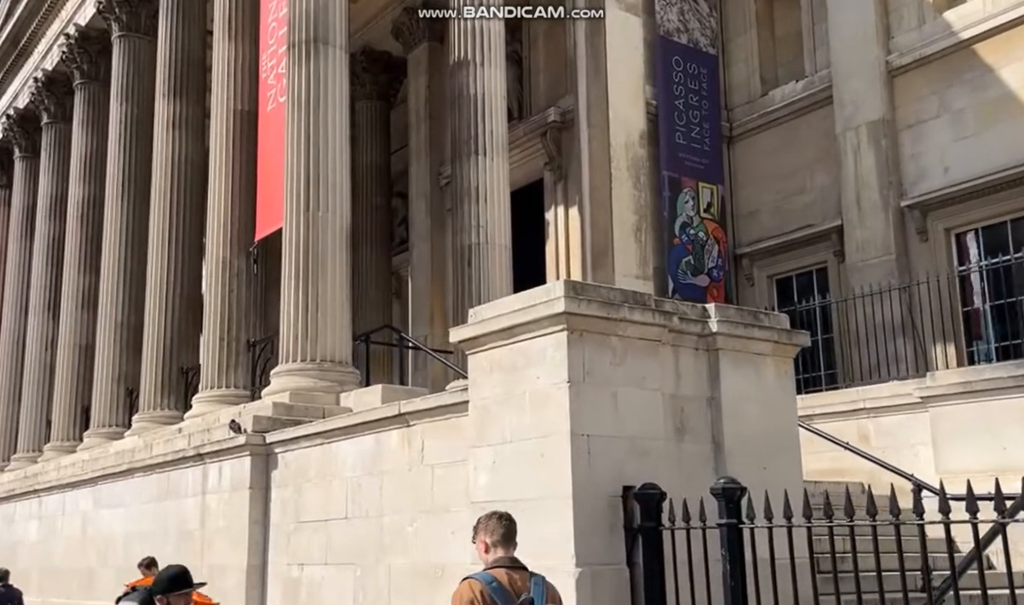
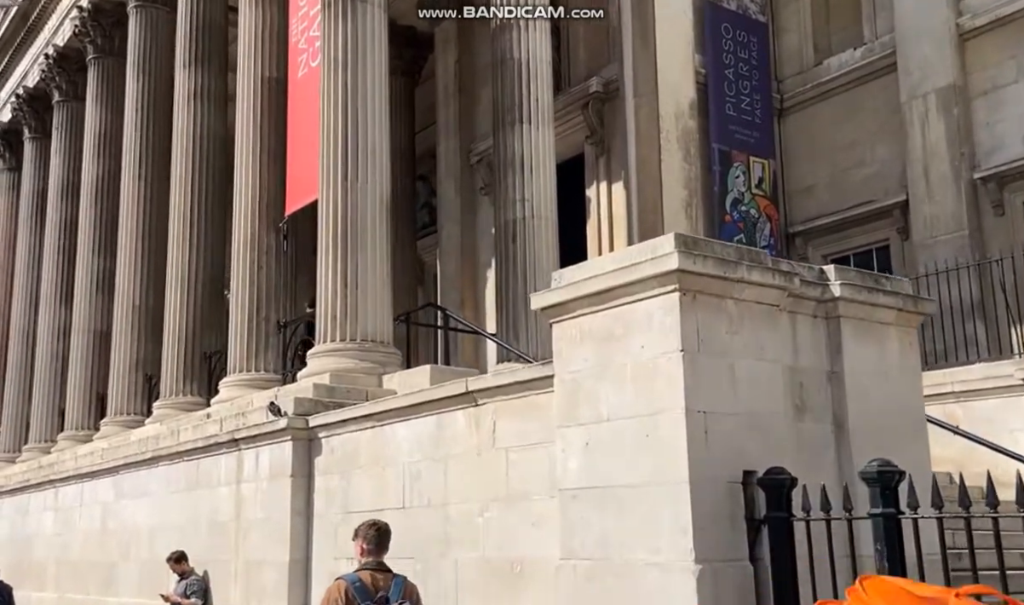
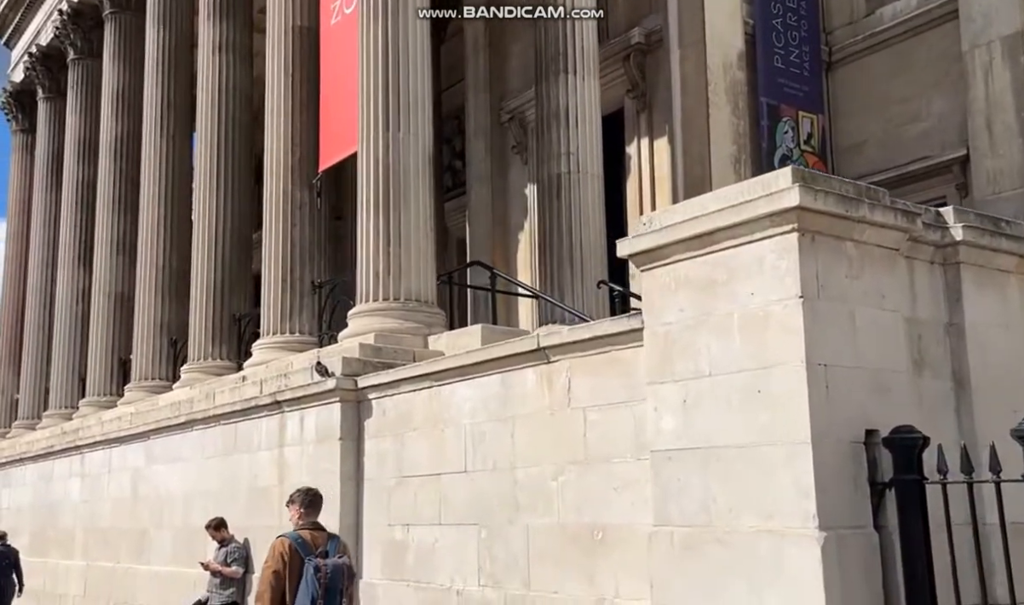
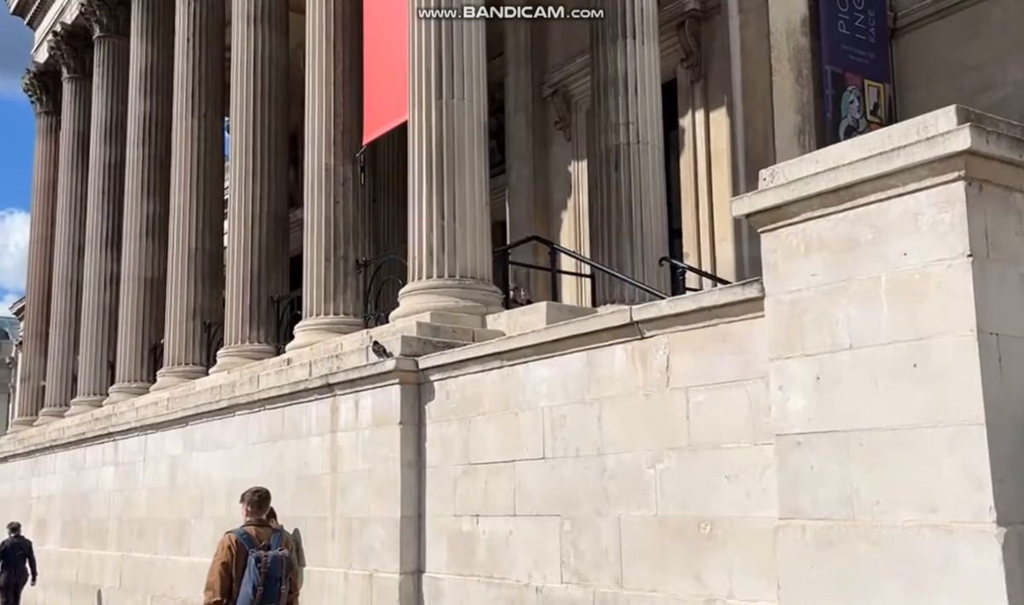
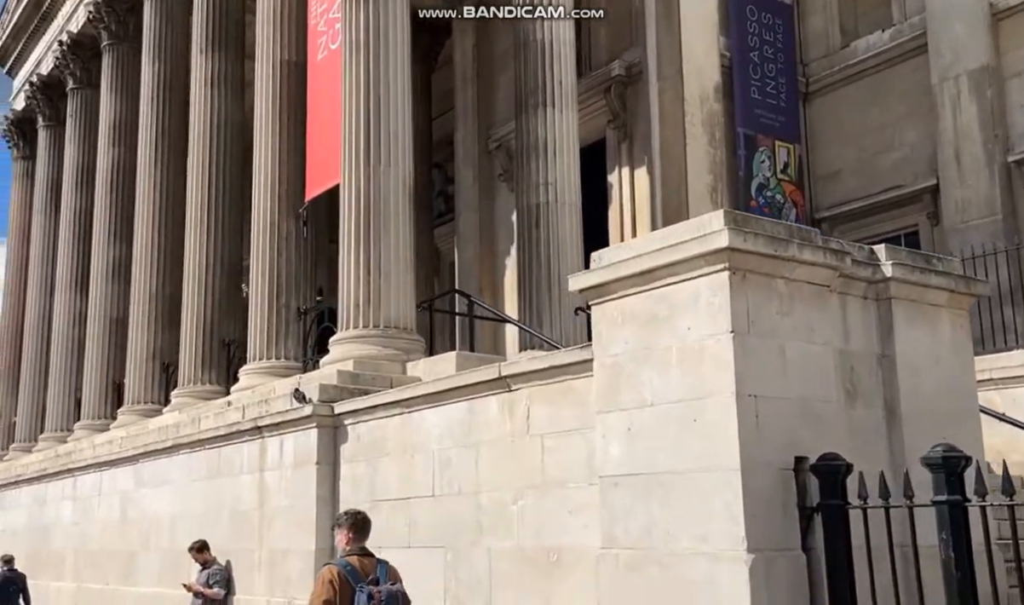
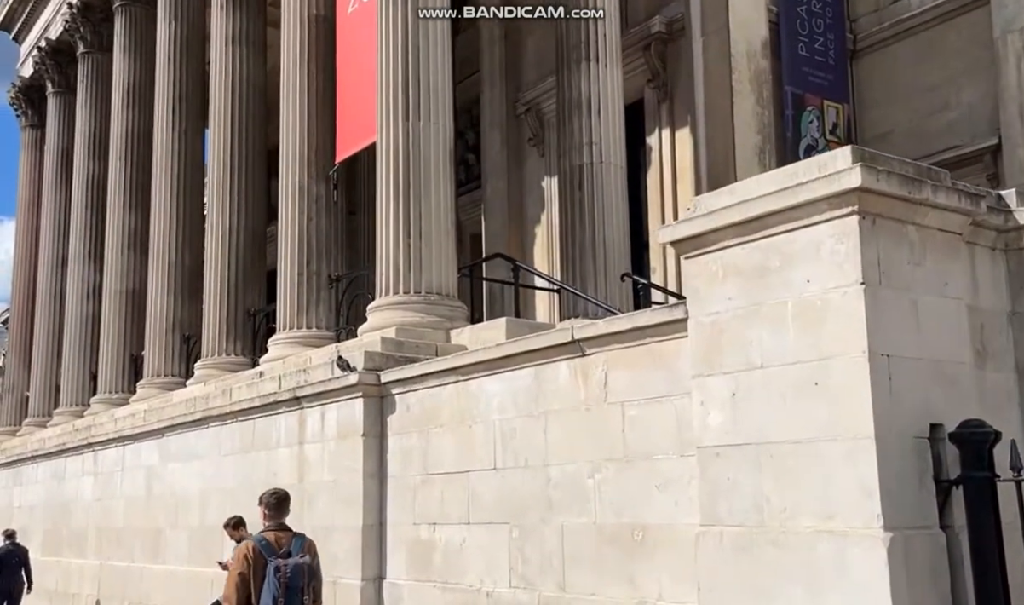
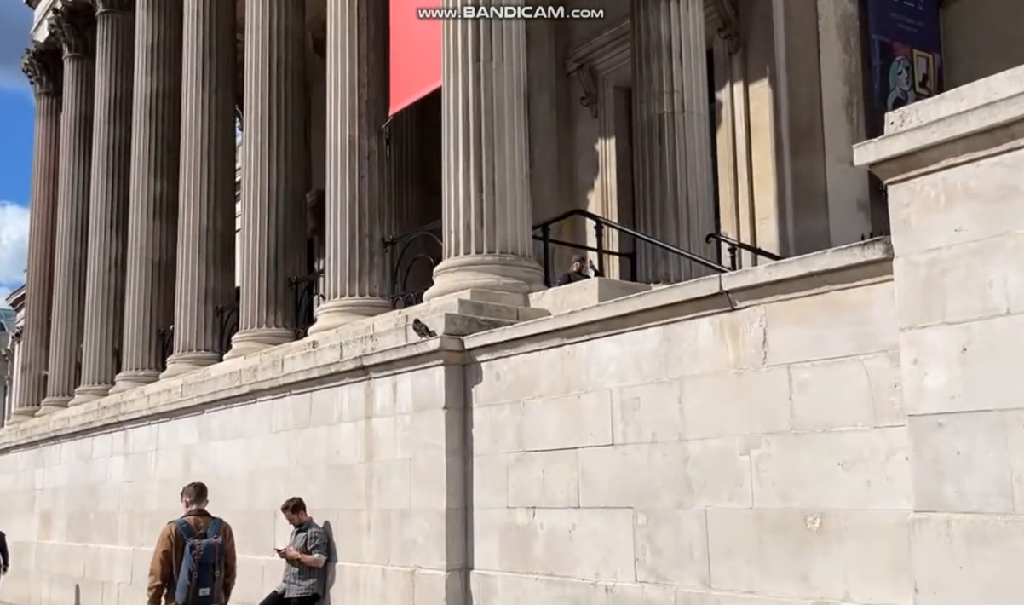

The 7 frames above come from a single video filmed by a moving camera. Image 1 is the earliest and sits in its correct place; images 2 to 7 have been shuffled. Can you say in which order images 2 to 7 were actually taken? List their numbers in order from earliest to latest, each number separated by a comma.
2, 5, 3, 6, 4, 7
